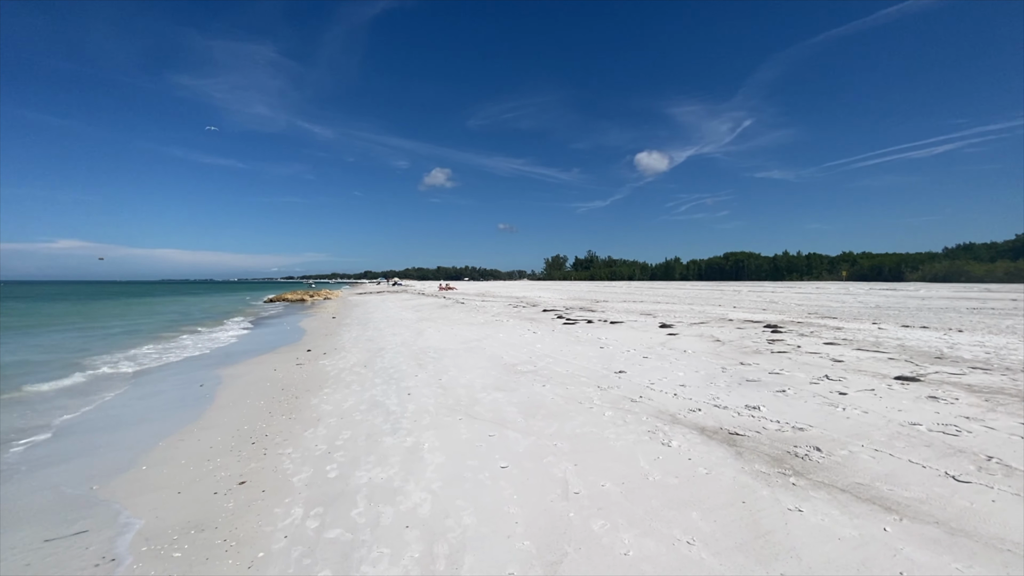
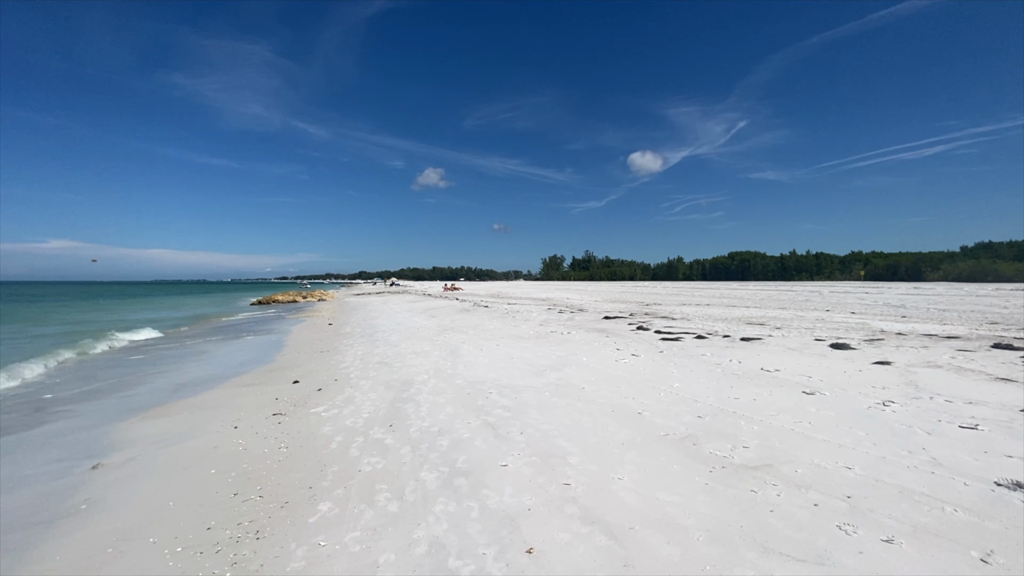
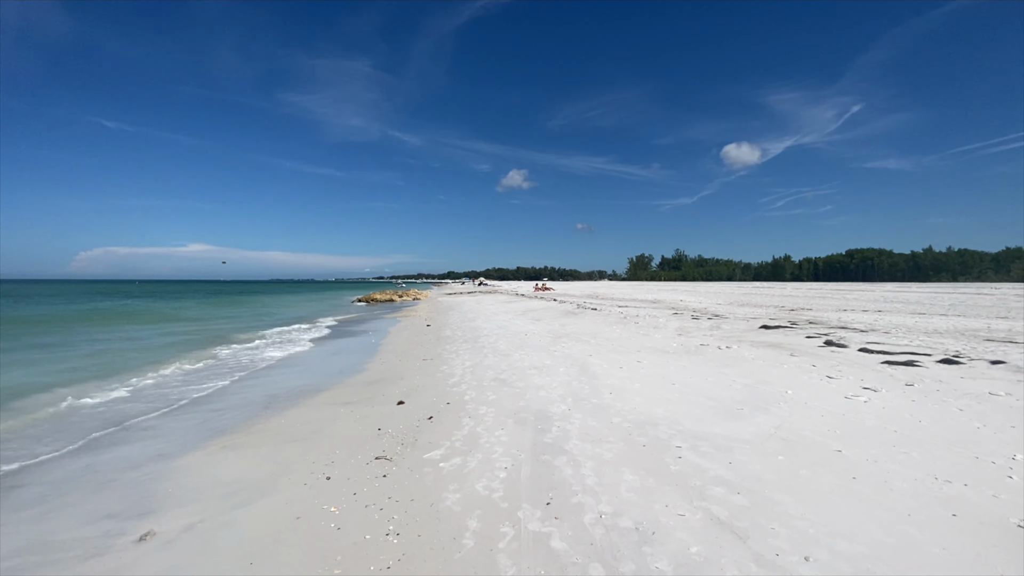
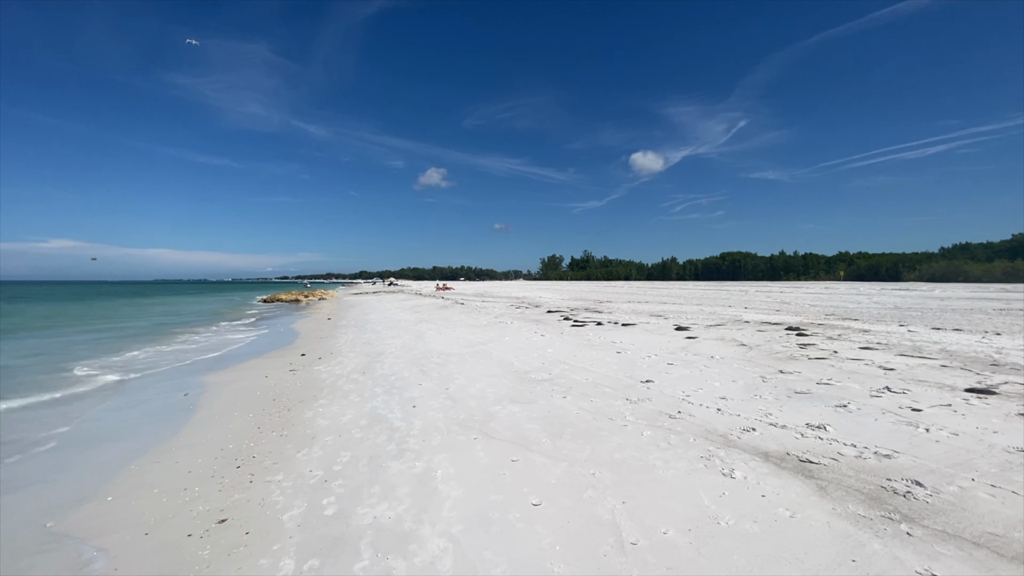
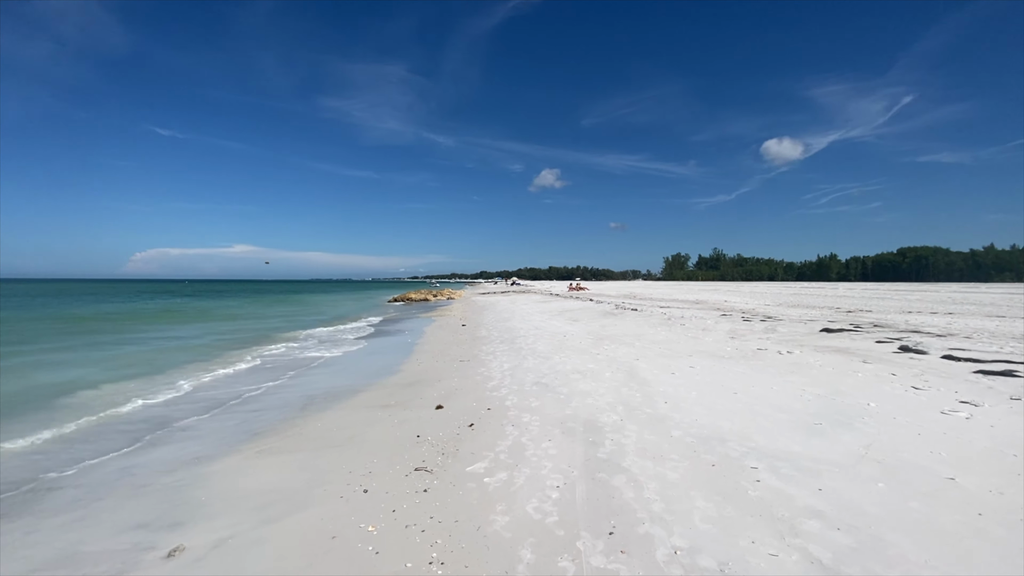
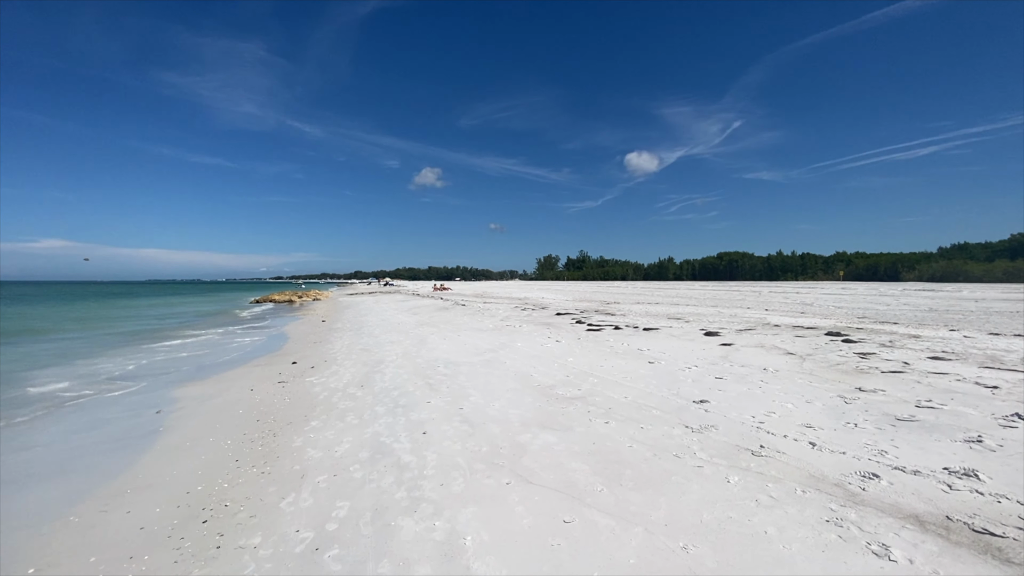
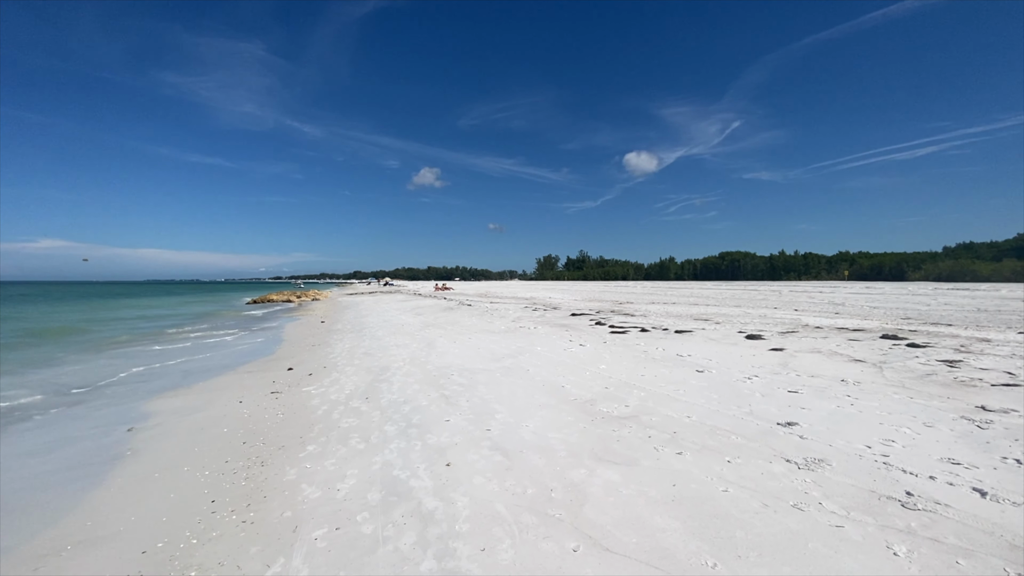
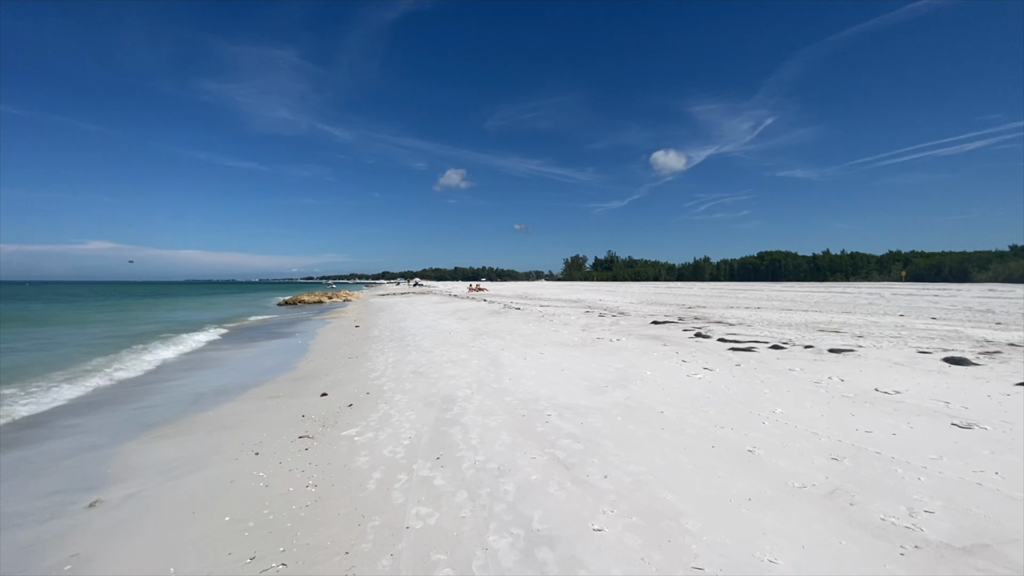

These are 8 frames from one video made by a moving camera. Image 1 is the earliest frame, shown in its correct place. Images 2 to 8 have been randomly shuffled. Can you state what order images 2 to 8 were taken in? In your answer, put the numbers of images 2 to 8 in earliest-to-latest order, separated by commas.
4, 6, 7, 2, 8, 3, 5
